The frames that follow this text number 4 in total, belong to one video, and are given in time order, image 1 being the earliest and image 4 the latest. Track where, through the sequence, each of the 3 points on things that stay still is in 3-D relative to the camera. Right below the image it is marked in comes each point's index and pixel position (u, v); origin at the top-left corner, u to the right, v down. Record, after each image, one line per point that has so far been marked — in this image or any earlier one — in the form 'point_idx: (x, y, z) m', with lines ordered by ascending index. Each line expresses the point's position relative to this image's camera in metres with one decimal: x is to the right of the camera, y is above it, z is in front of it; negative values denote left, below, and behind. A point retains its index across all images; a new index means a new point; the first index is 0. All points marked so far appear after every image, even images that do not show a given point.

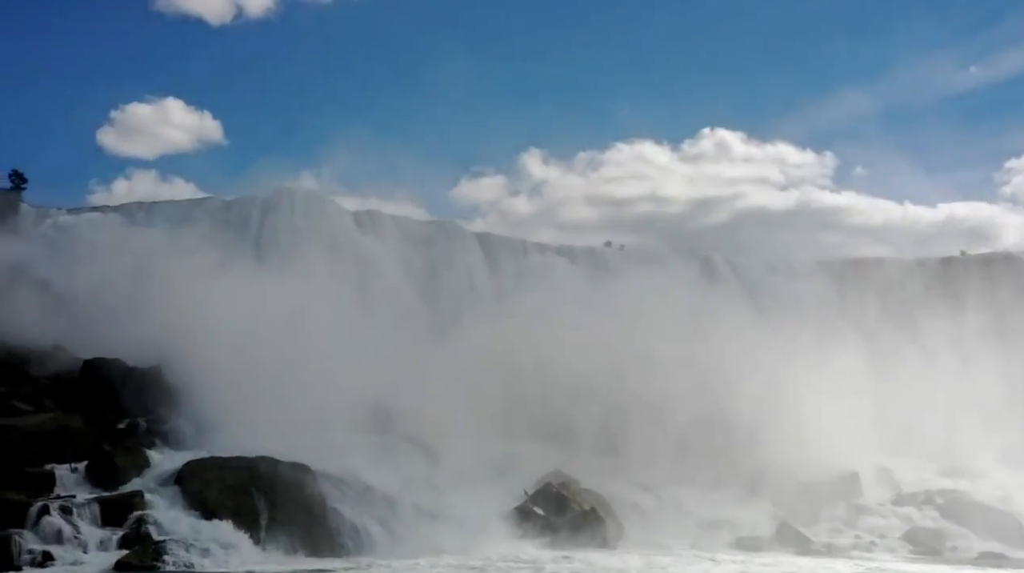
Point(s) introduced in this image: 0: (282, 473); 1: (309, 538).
0: (-3.8, -3.0, +17.1) m
1: (-3.3, -3.9, +16.4) m
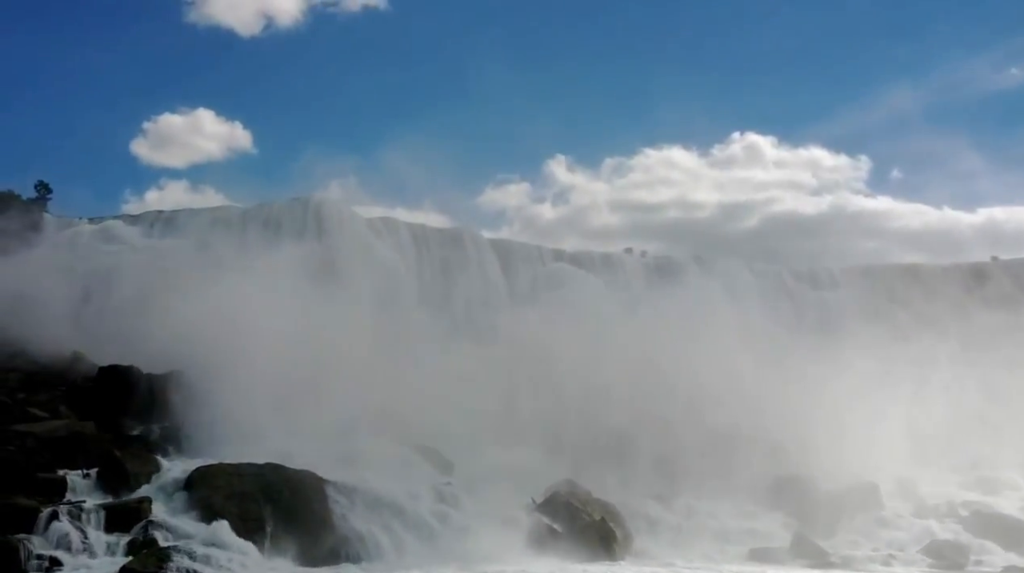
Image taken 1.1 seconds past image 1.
0: (-3.6, -3.1, +17.0) m
1: (-3.1, -4.0, +16.3) m
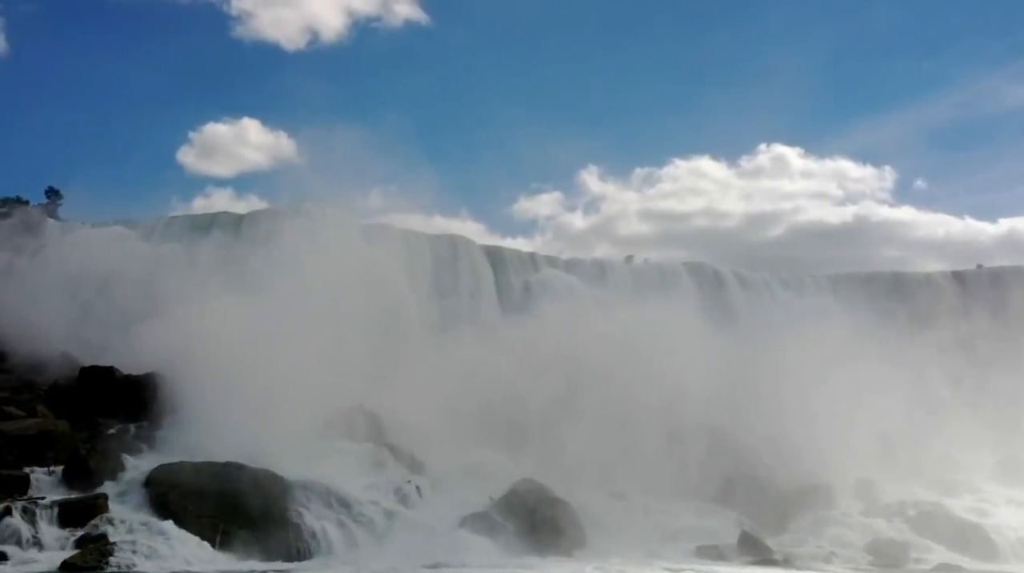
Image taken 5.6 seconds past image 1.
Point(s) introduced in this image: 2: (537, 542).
0: (-4.2, -3.1, +17.4) m
1: (-3.7, -4.0, +16.6) m
2: (+0.4, -4.7, +19.3) m
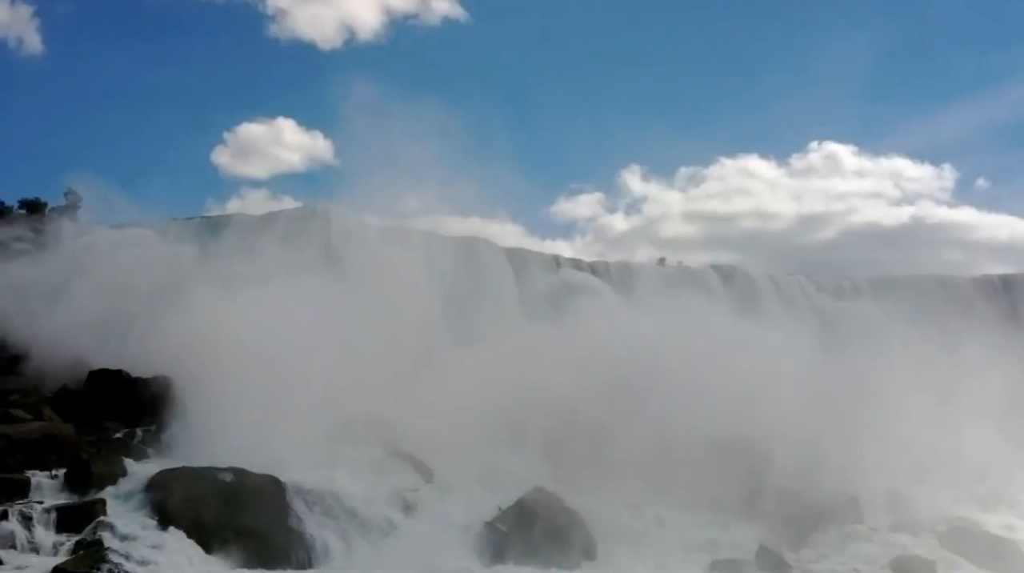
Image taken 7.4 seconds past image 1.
0: (-4.0, -3.2, +17.0) m
1: (-3.6, -4.0, +16.2) m
2: (+0.7, -4.7, +18.7) m
